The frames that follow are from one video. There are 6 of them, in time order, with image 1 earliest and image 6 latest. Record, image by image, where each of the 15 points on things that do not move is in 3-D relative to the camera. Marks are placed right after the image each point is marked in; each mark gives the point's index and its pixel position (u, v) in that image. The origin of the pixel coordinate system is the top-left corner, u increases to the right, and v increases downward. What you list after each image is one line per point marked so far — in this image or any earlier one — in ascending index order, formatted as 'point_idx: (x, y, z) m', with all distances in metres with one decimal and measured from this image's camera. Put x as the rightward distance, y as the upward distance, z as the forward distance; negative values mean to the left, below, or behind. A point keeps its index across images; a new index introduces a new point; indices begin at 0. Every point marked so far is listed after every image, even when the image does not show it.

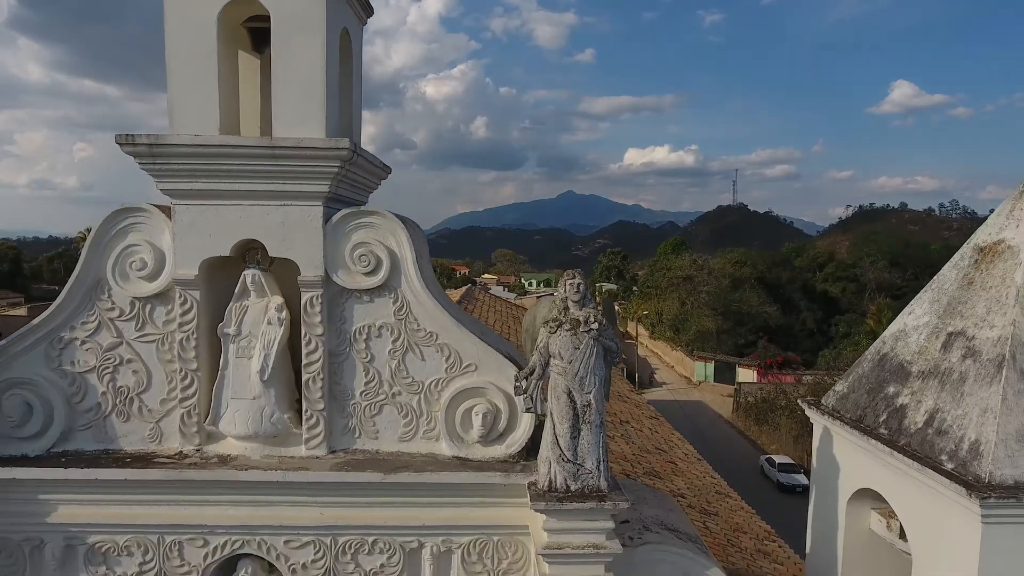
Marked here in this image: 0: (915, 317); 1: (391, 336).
0: (+2.7, -0.2, +4.3) m
1: (-0.7, -0.3, +3.8) m
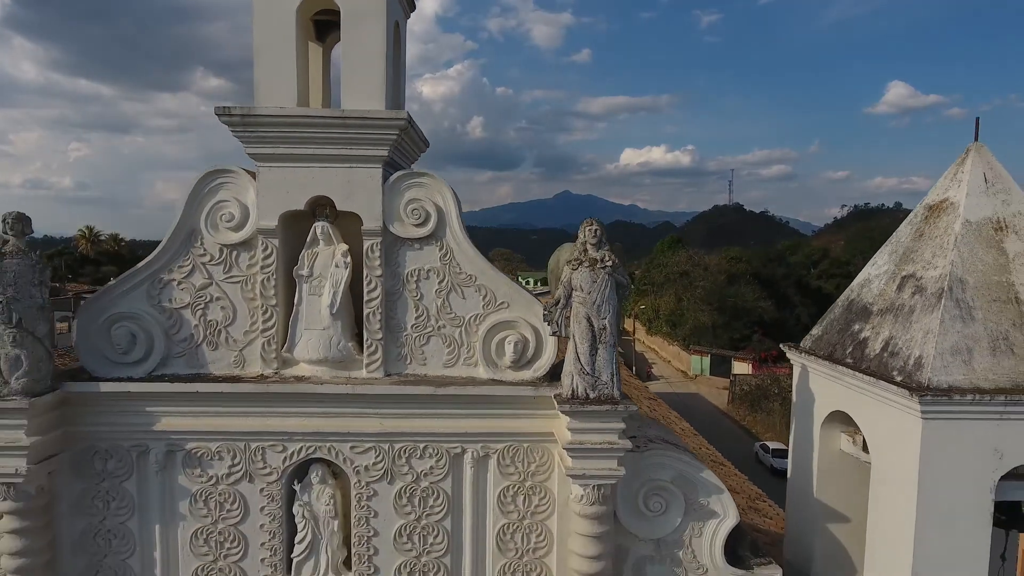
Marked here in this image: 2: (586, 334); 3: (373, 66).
0: (+2.8, +0.2, +5.0) m
1: (-0.5, +0.1, +4.6) m
2: (+0.5, -0.3, +4.1) m
3: (-1.0, +1.5, +4.5) m
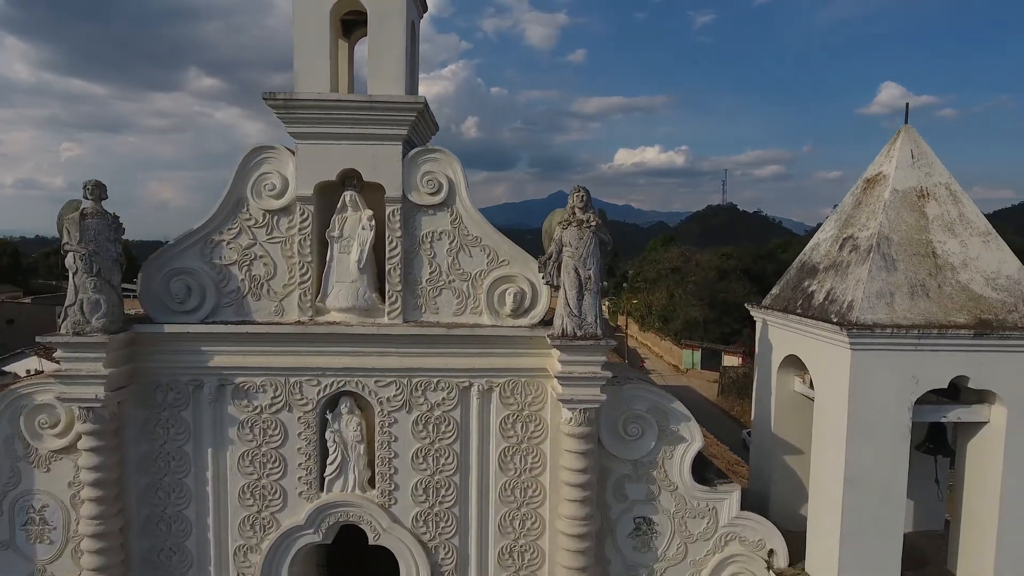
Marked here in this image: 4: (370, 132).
0: (+2.8, +0.5, +5.9) m
1: (-0.5, +0.4, +5.4) m
2: (+0.5, 0.0, +4.9) m
3: (-1.0, +1.9, +5.3) m
4: (-1.1, +1.3, +5.2) m
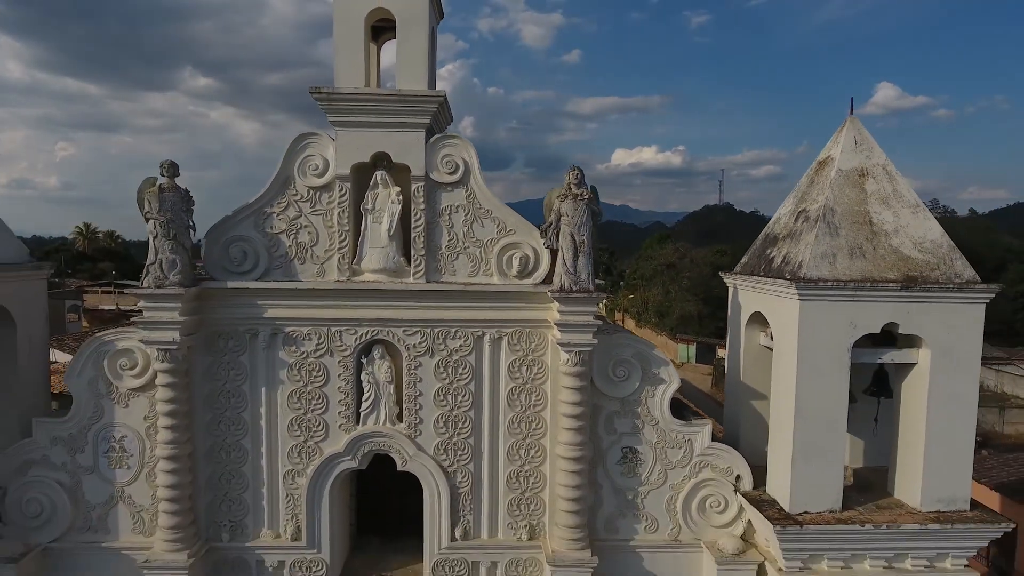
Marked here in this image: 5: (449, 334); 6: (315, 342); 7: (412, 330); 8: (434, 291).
0: (+2.9, +0.8, +6.9) m
1: (-0.5, +0.7, +6.3) m
2: (+0.5, +0.4, +5.9) m
3: (-0.9, +2.2, +6.3) m
4: (-1.1, +1.6, +6.2) m
5: (-0.6, -0.4, +6.2) m
6: (-1.9, -0.5, +6.2) m
7: (-1.0, -0.4, +6.2) m
8: (-0.7, 0.0, +6.1) m
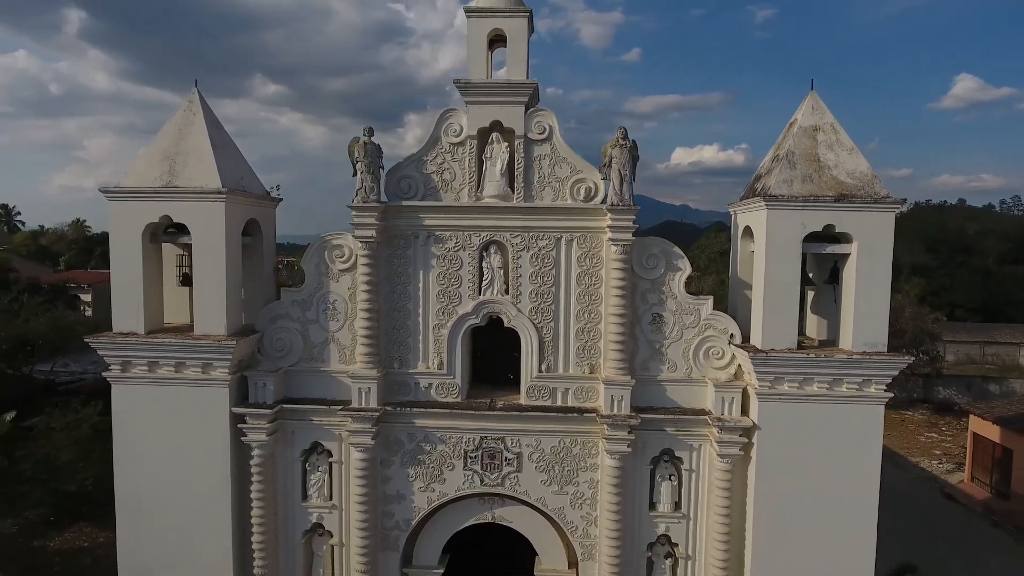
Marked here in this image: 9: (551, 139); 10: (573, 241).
0: (+3.9, +2.0, +10.0) m
1: (+0.6, +1.9, +9.8) m
2: (+1.5, +1.6, +9.2) m
3: (+0.1, +3.4, +9.8) m
4: (-0.1, +2.8, +9.6) m
5: (+0.4, +0.8, +9.7) m
6: (-0.9, +0.7, +9.8) m
7: (0.0, +0.8, +9.7) m
8: (+0.3, +1.2, +9.5) m
9: (+0.6, +2.2, +9.7) m
10: (+0.9, +0.7, +9.7) m
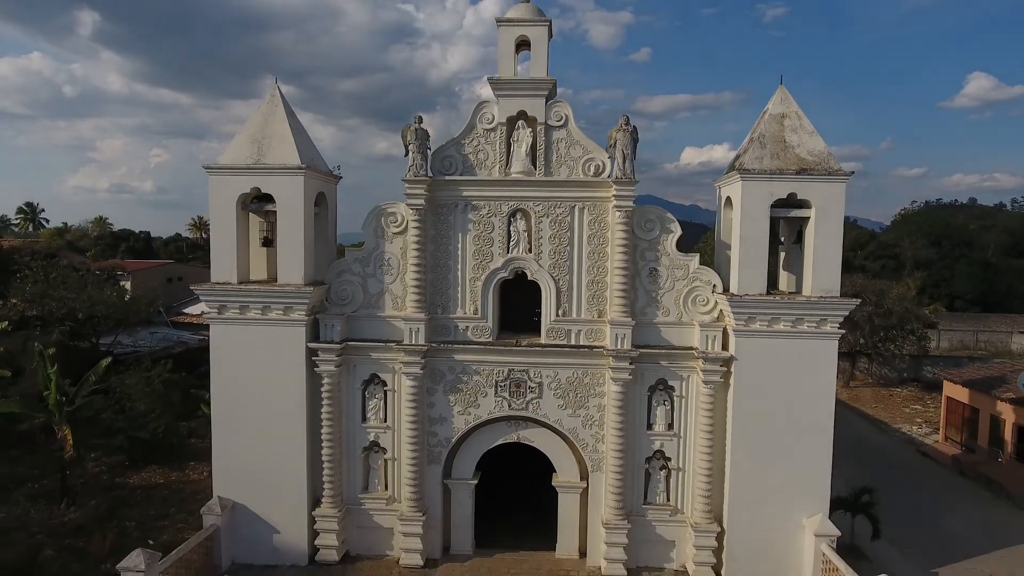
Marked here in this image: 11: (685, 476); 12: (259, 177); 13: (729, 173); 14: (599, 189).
0: (+4.4, +2.8, +12.1) m
1: (+1.0, +2.7, +11.9) m
2: (+1.9, +2.3, +11.4) m
3: (+0.5, +4.2, +11.9) m
4: (+0.4, +3.5, +11.8) m
5: (+0.8, +1.5, +11.8) m
6: (-0.5, +1.4, +11.9) m
7: (+0.5, +1.5, +11.9) m
8: (+0.7, +1.9, +11.7) m
9: (+1.0, +3.0, +11.9) m
10: (+1.3, +1.4, +11.8) m
11: (+3.2, -3.5, +12.0) m
12: (-4.5, +2.0, +11.6) m
13: (+3.9, +2.1, +11.8) m
14: (+1.6, +1.8, +11.7) m
